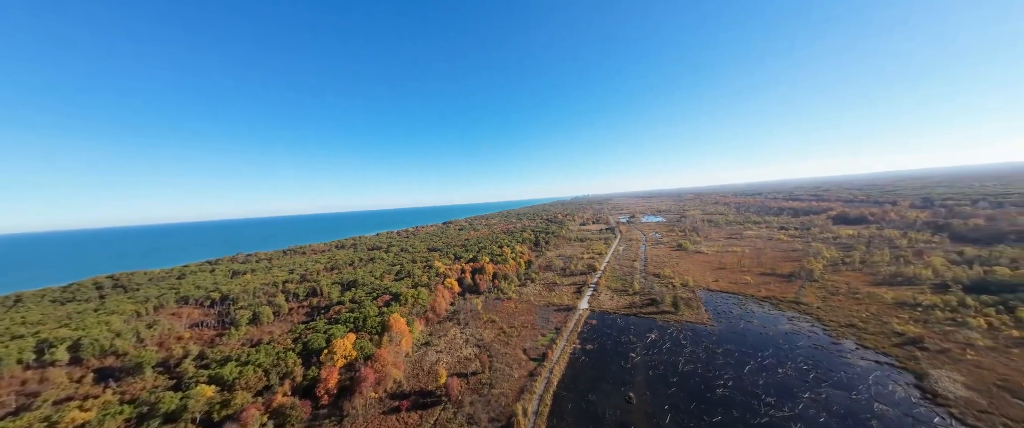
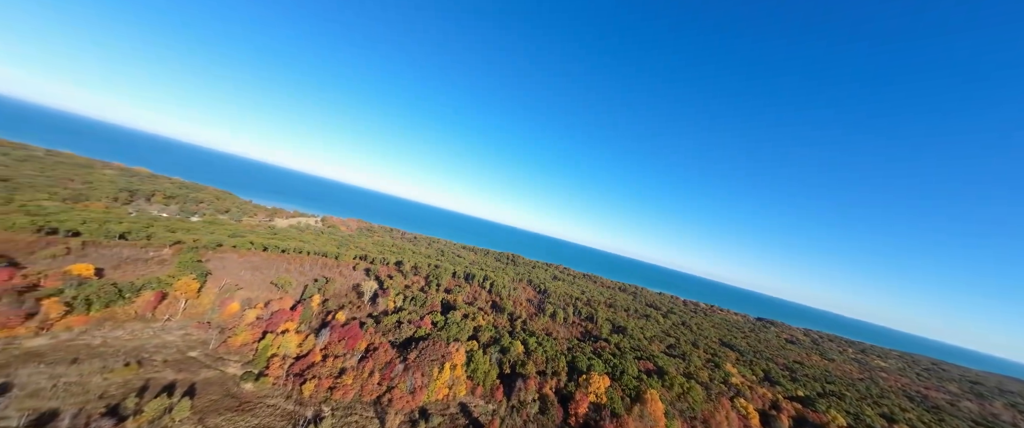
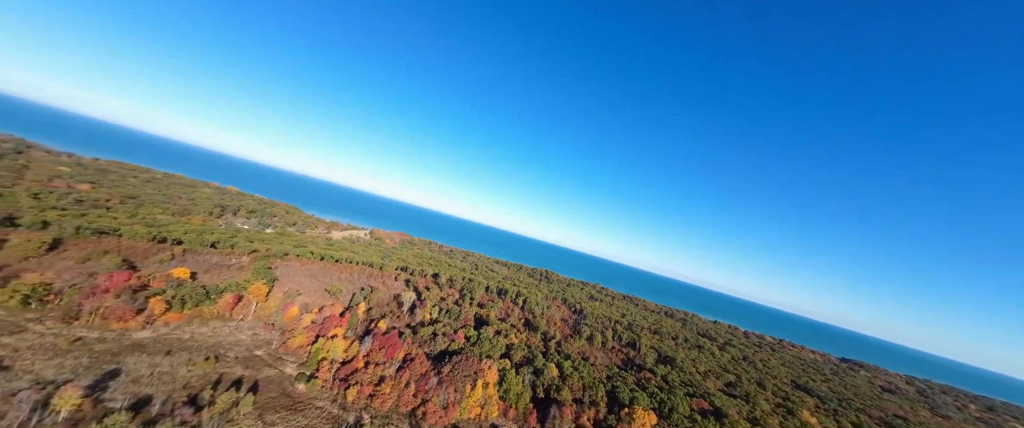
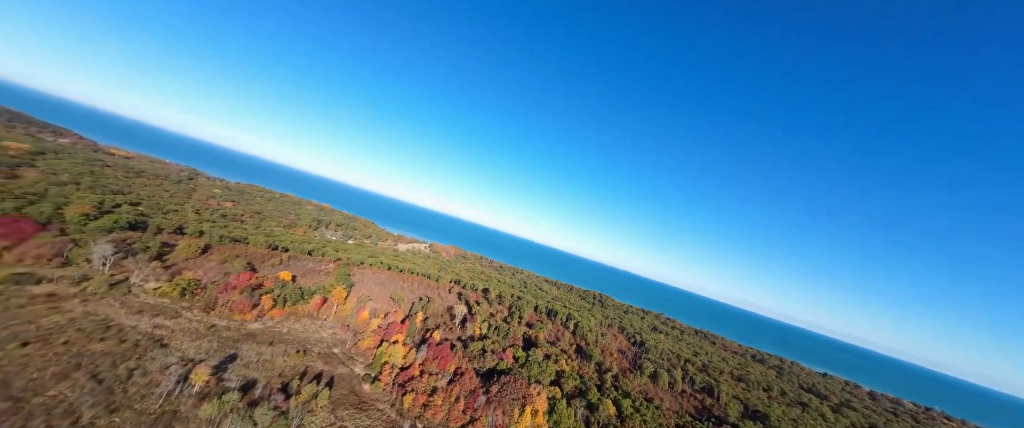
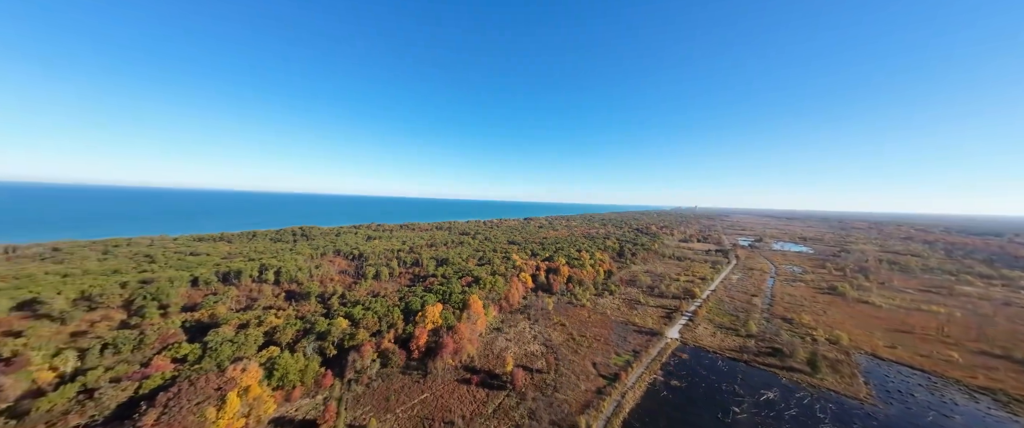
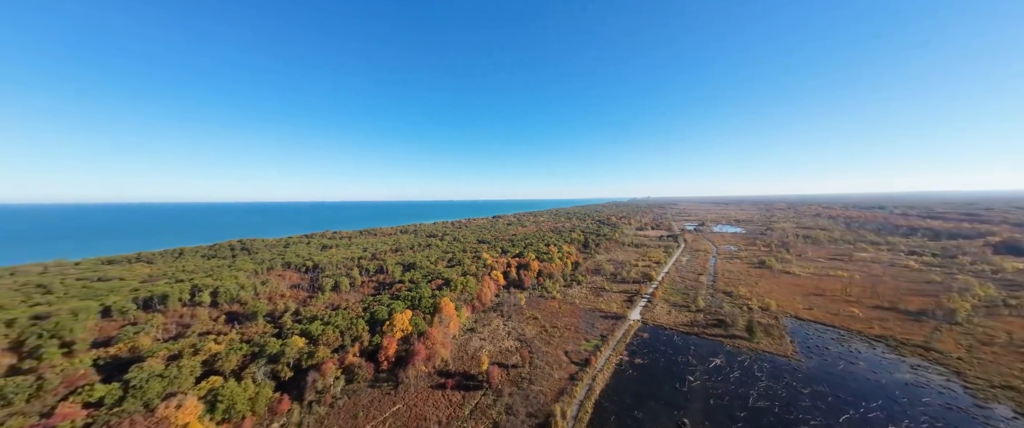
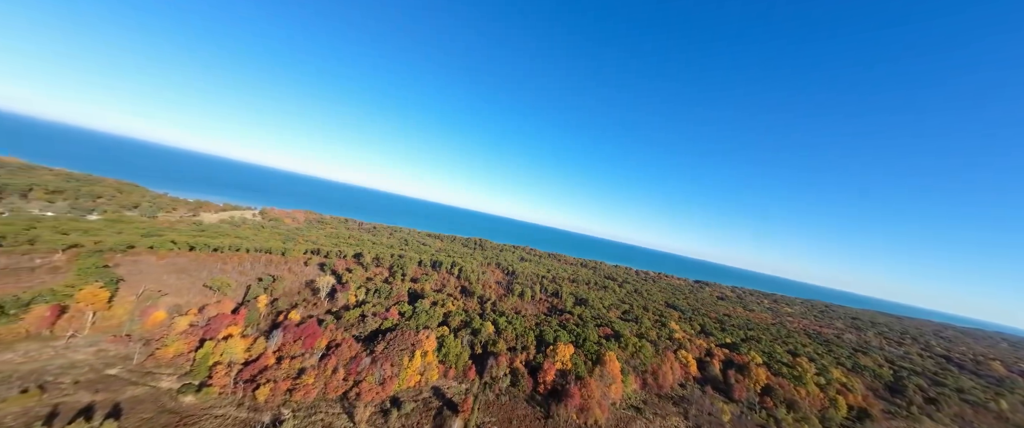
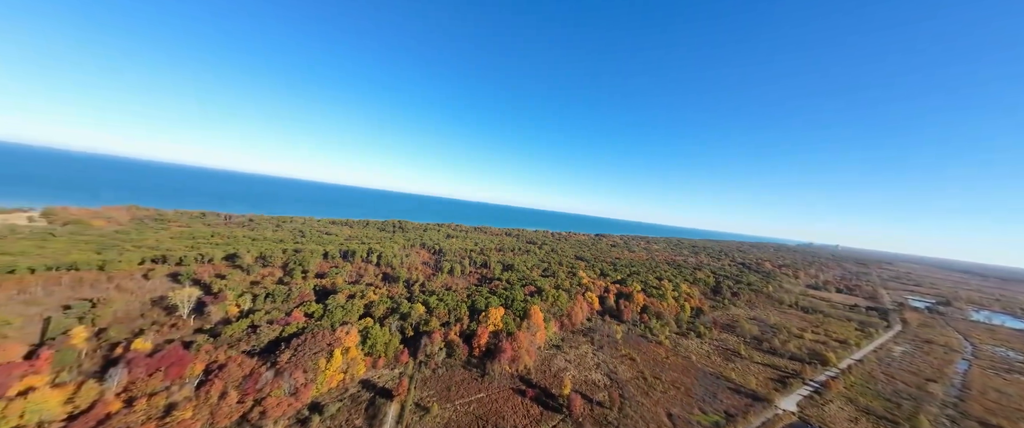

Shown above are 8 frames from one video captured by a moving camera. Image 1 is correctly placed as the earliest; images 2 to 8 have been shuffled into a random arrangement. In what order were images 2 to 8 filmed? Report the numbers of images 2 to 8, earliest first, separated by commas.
6, 5, 8, 7, 2, 3, 4
